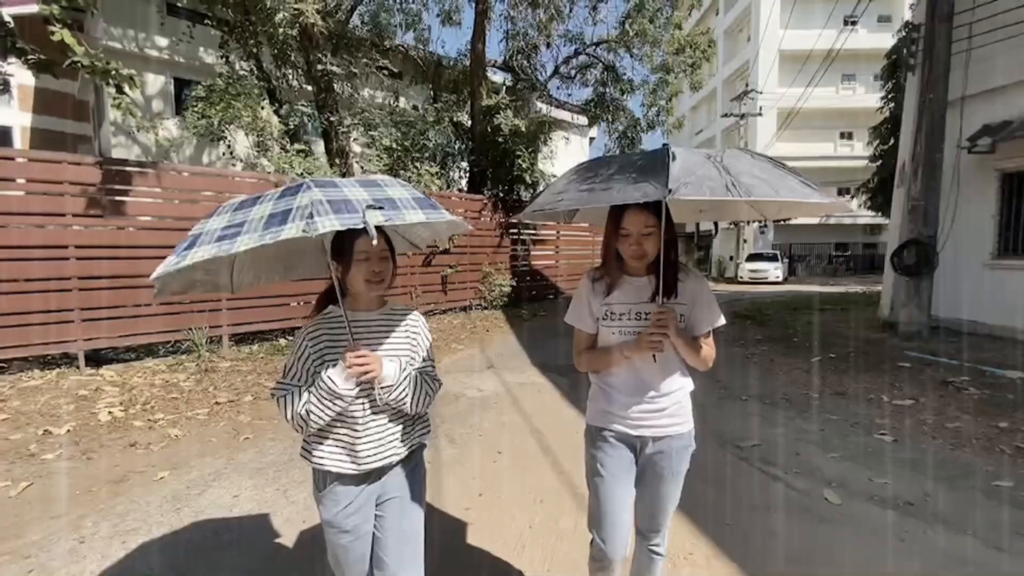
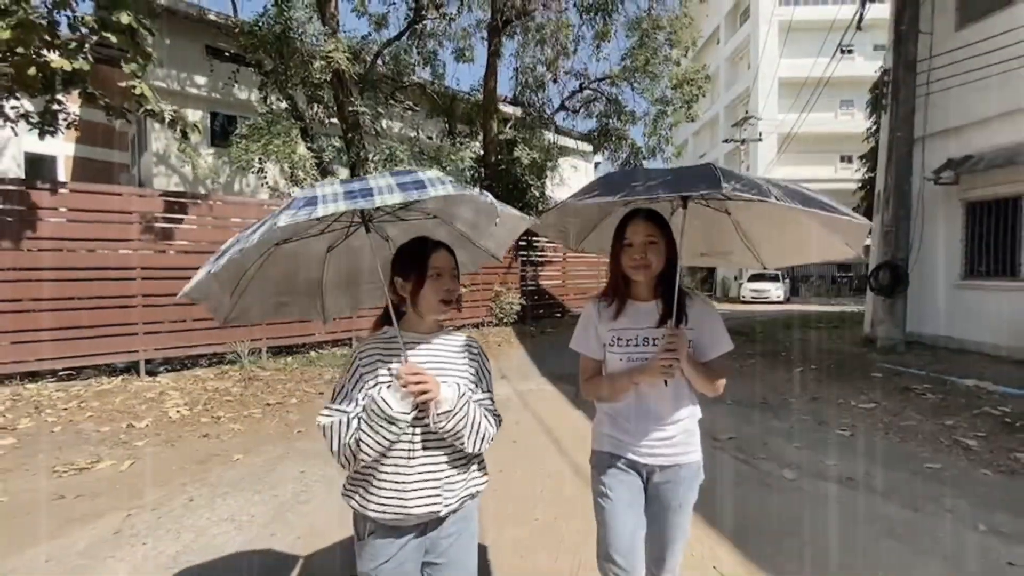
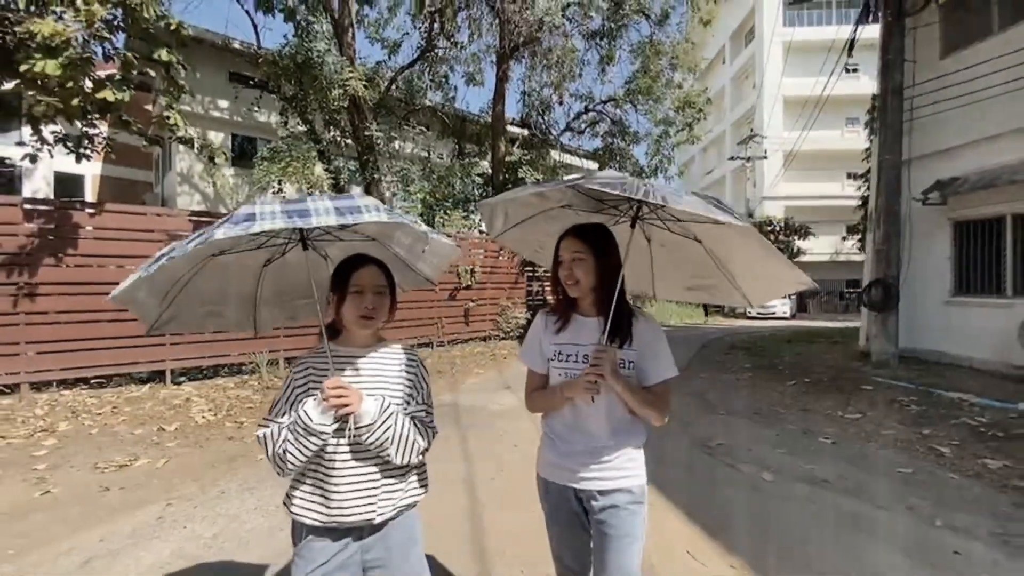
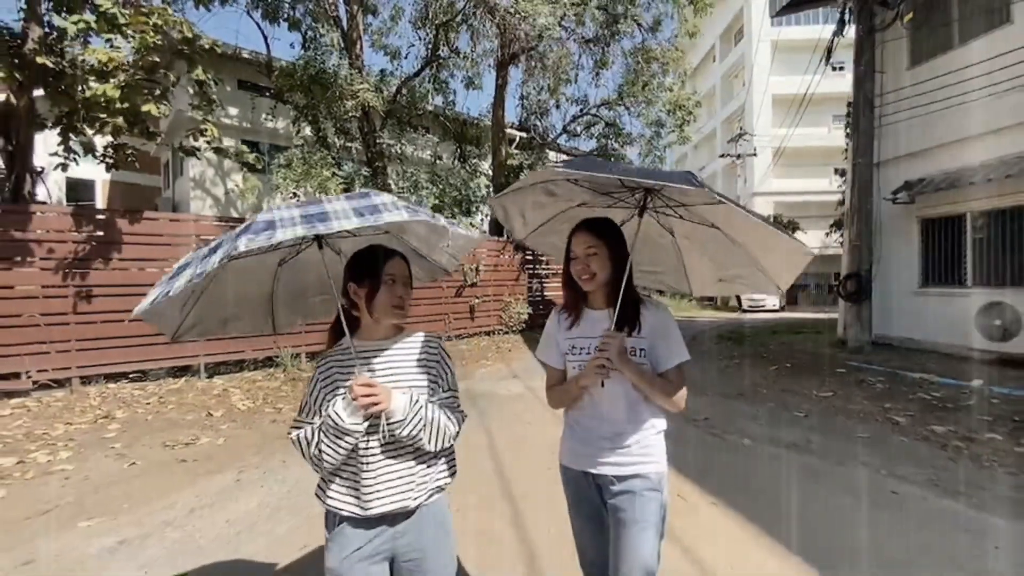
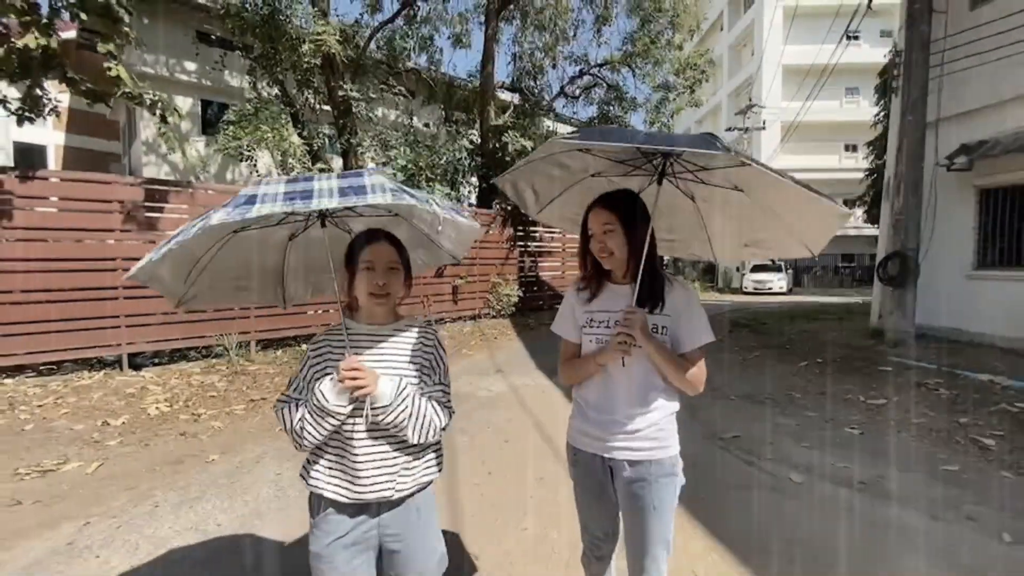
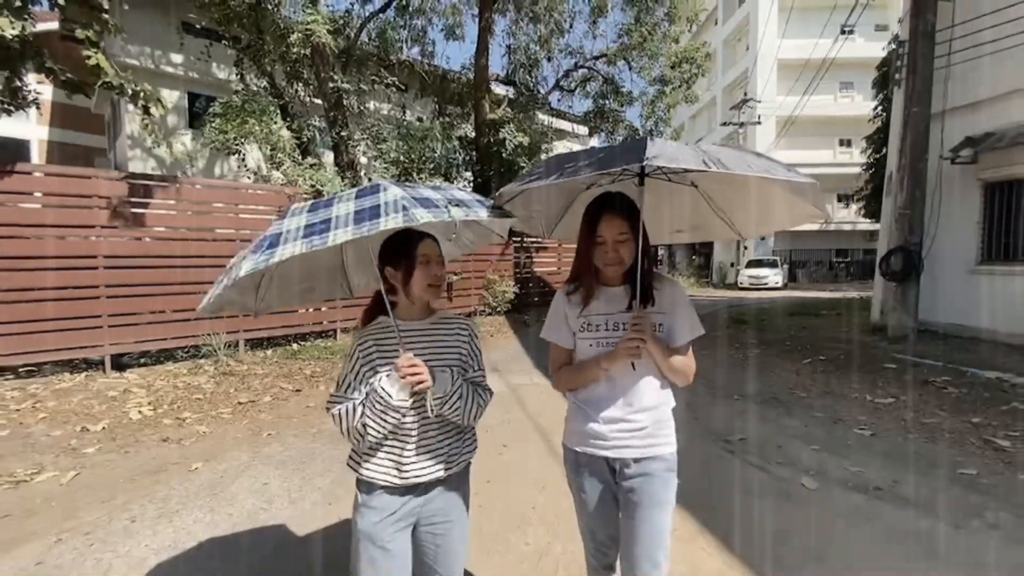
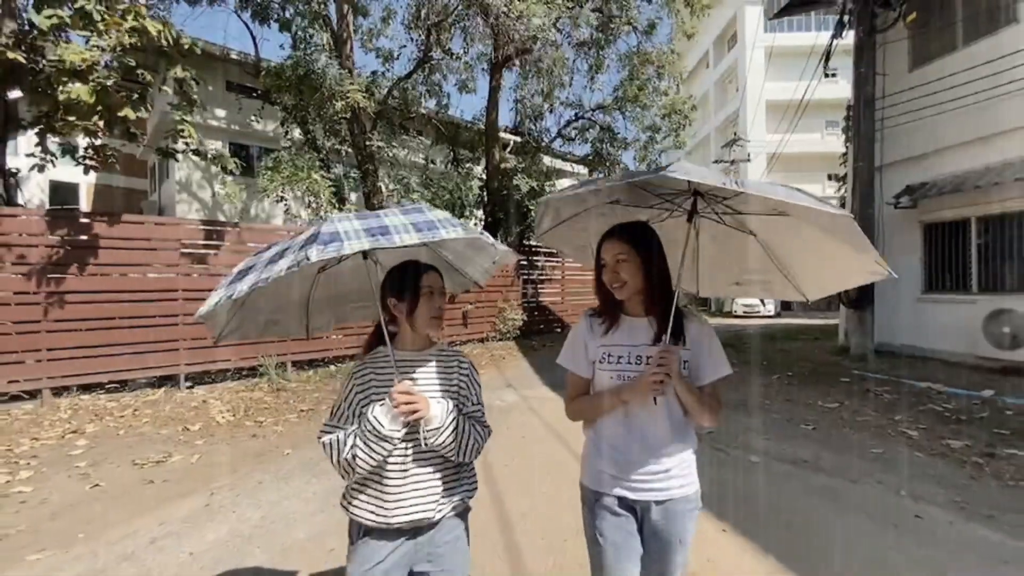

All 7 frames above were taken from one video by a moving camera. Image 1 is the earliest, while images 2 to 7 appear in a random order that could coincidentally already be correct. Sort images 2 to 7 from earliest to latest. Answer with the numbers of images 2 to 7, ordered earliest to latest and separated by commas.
6, 5, 2, 3, 7, 4
